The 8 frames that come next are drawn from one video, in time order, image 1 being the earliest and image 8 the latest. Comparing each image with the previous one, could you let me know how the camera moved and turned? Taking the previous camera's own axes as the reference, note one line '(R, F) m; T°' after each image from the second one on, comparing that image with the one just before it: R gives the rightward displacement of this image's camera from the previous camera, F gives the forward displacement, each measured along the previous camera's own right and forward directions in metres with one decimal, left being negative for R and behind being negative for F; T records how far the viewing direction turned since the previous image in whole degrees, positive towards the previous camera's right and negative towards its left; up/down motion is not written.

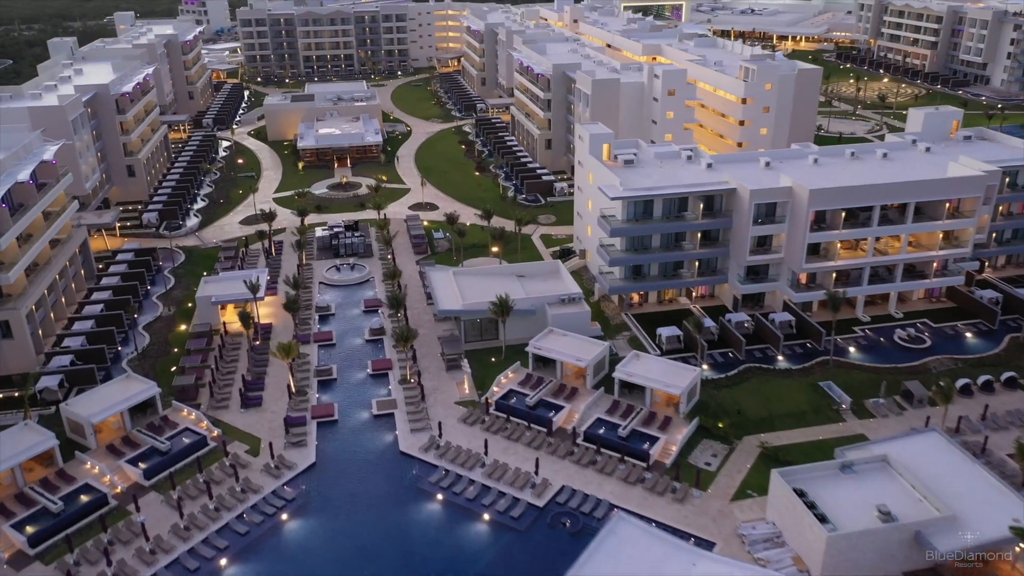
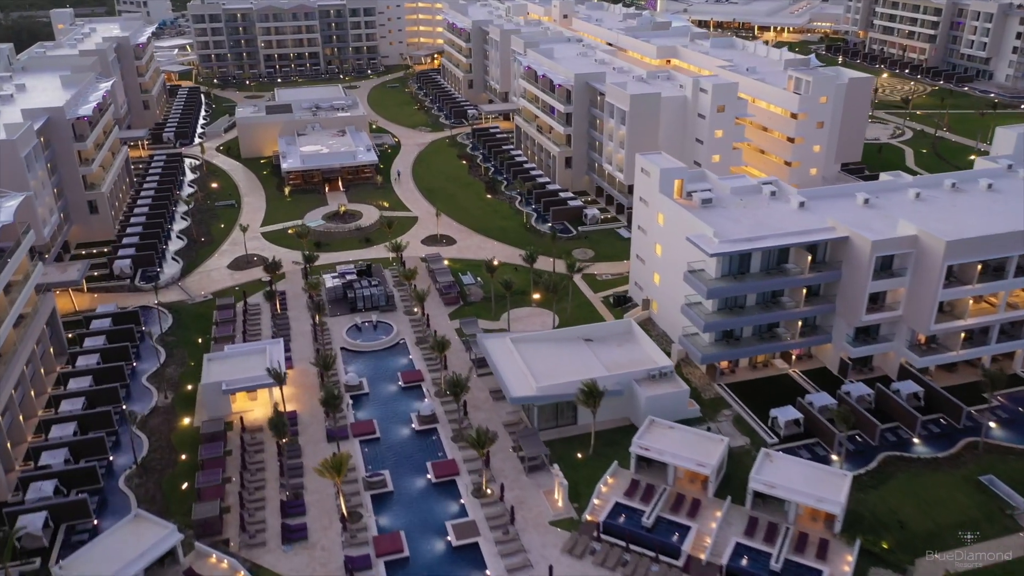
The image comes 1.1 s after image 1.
(-8.8, +11.2) m; +4°
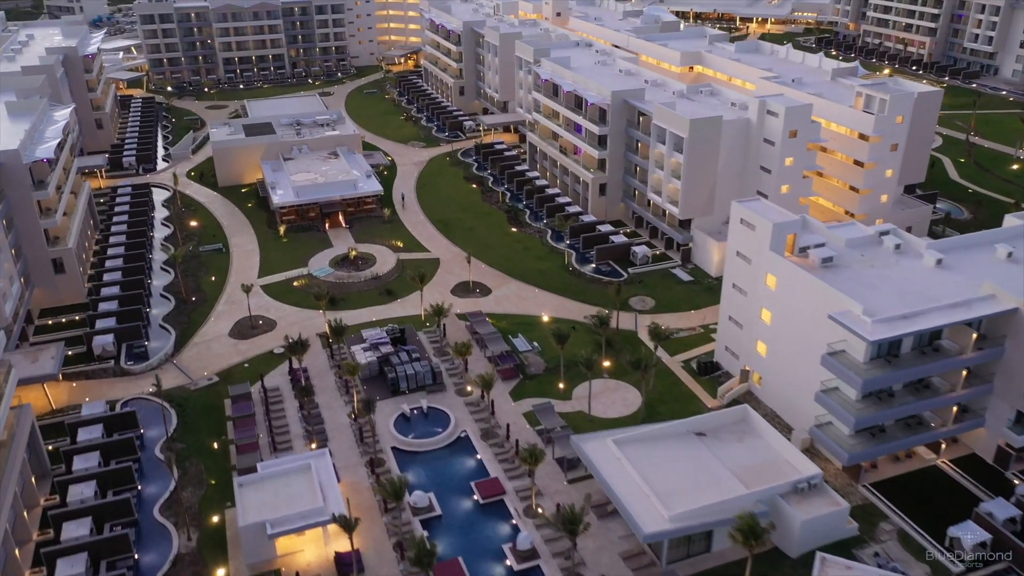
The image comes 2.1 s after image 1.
(-9.0, +11.1) m; +4°
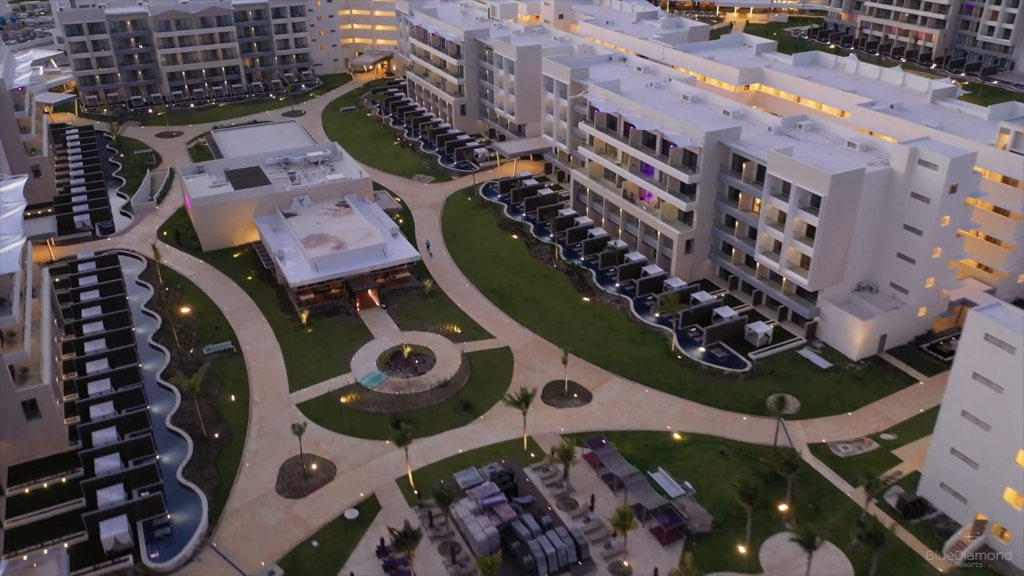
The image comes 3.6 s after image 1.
(-12.7, +15.4) m; +5°
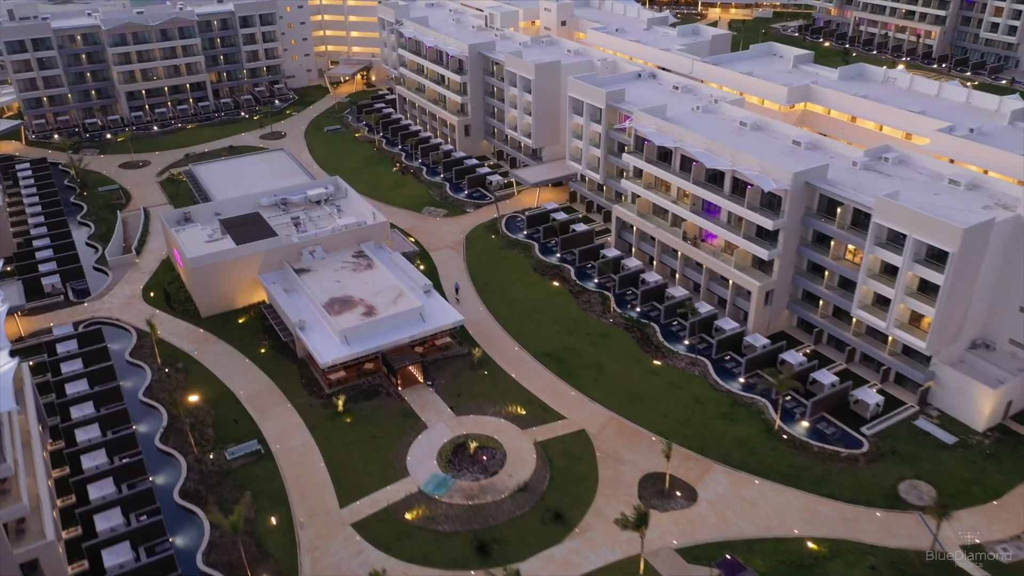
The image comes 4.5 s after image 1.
(-8.5, +9.4) m; +4°
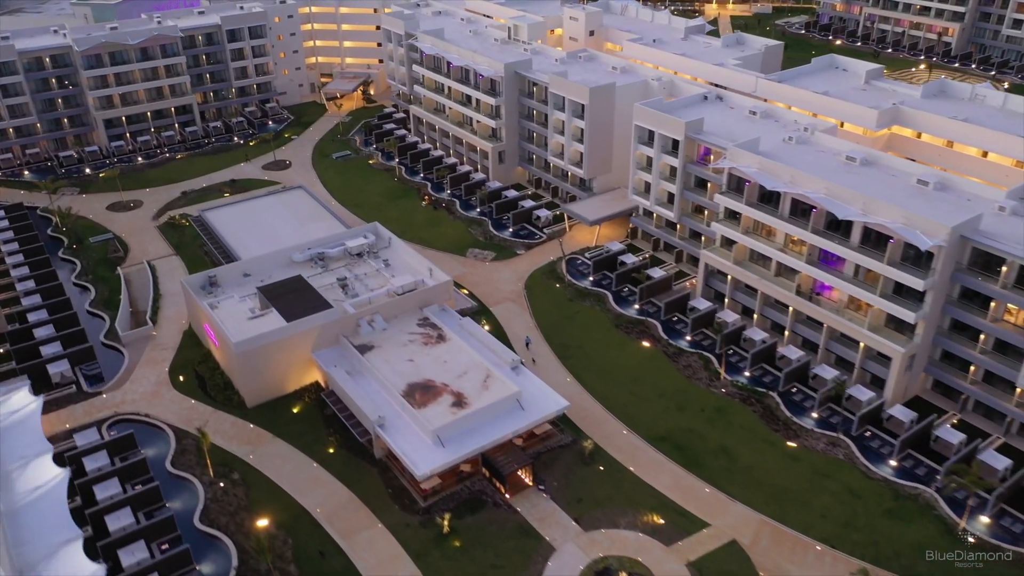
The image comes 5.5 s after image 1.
(-10.5, +9.2) m; +4°
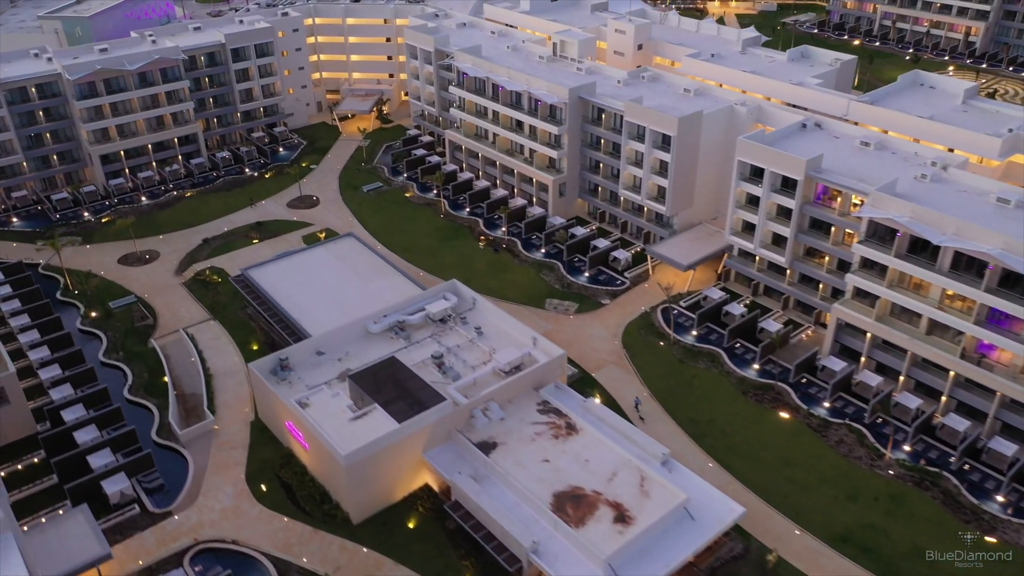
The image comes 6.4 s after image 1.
(-11.9, +8.6) m; +4°
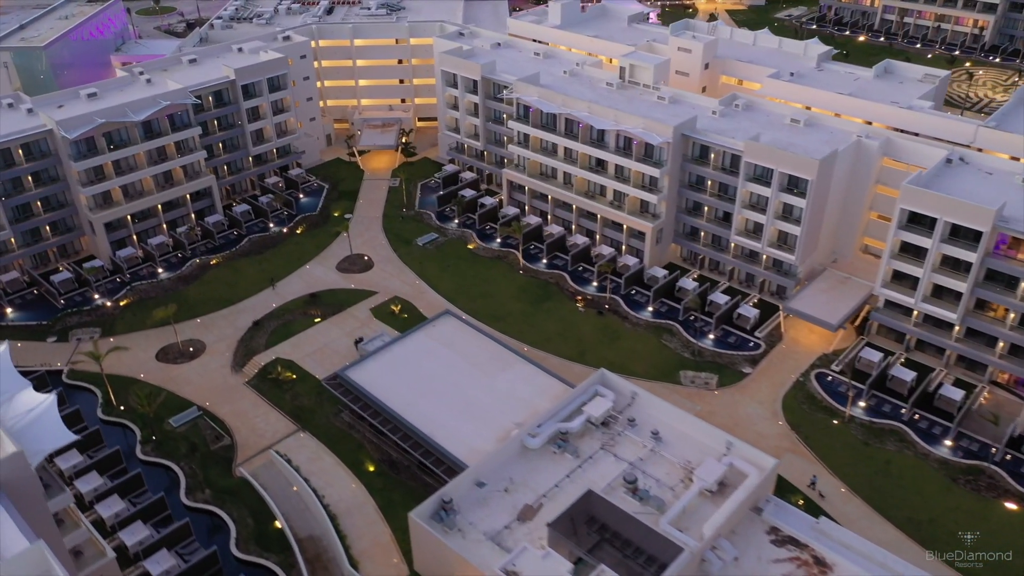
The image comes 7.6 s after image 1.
(-16.1, +10.4) m; +6°
